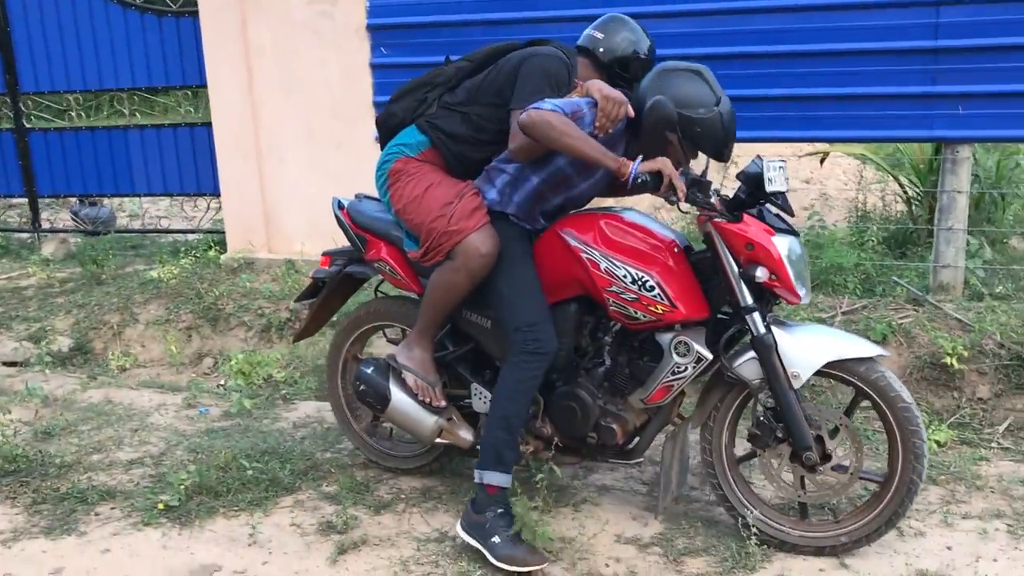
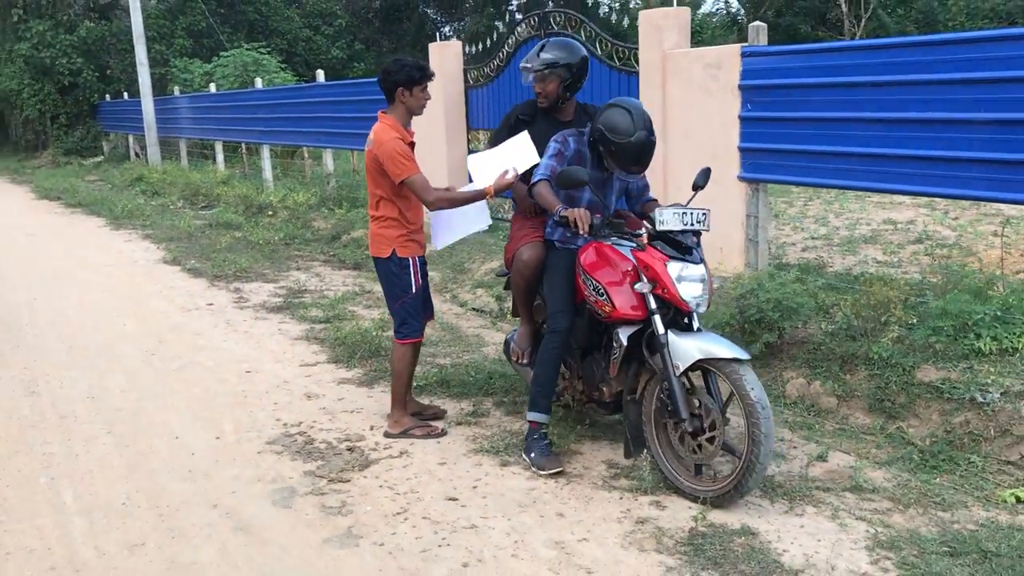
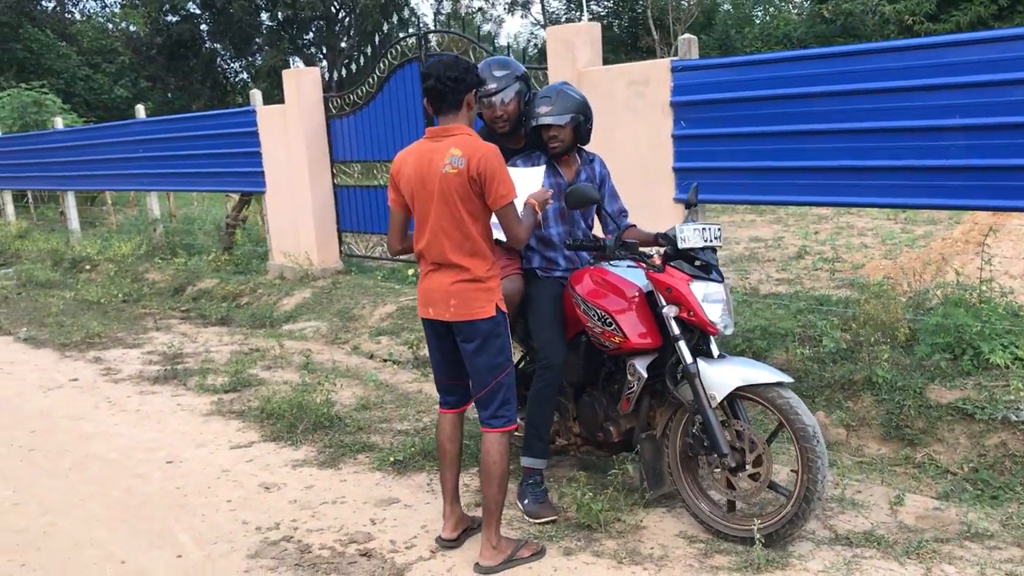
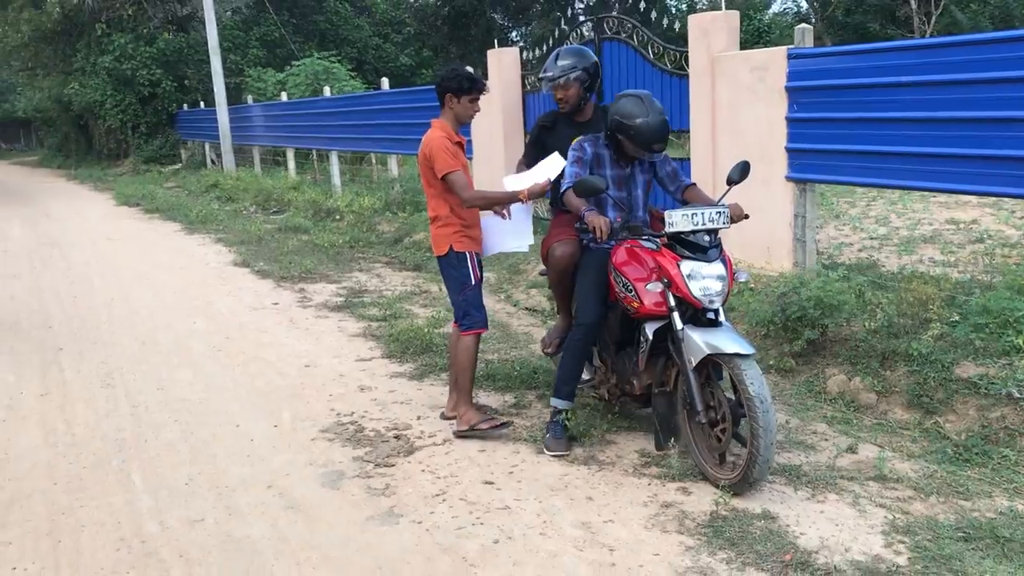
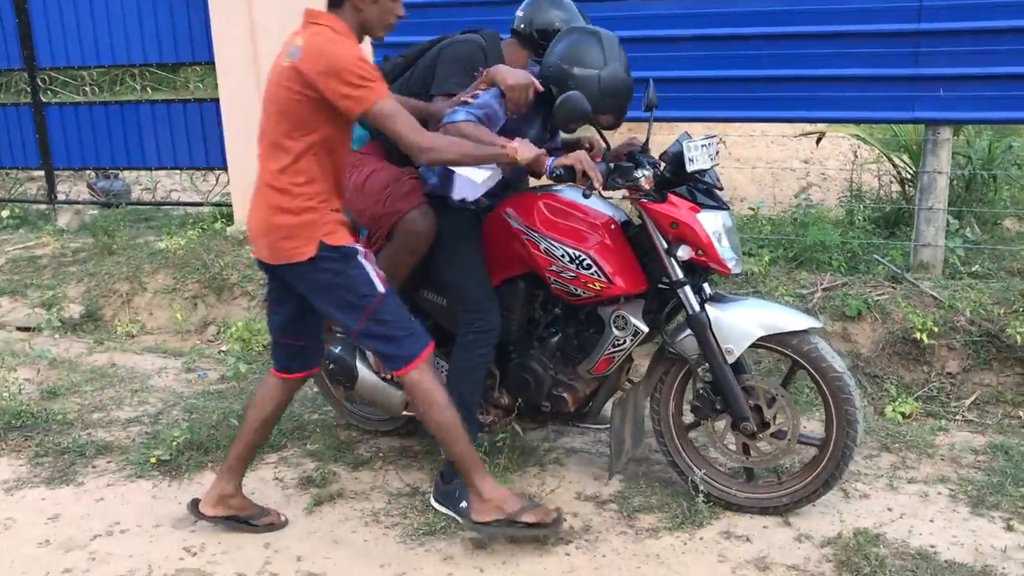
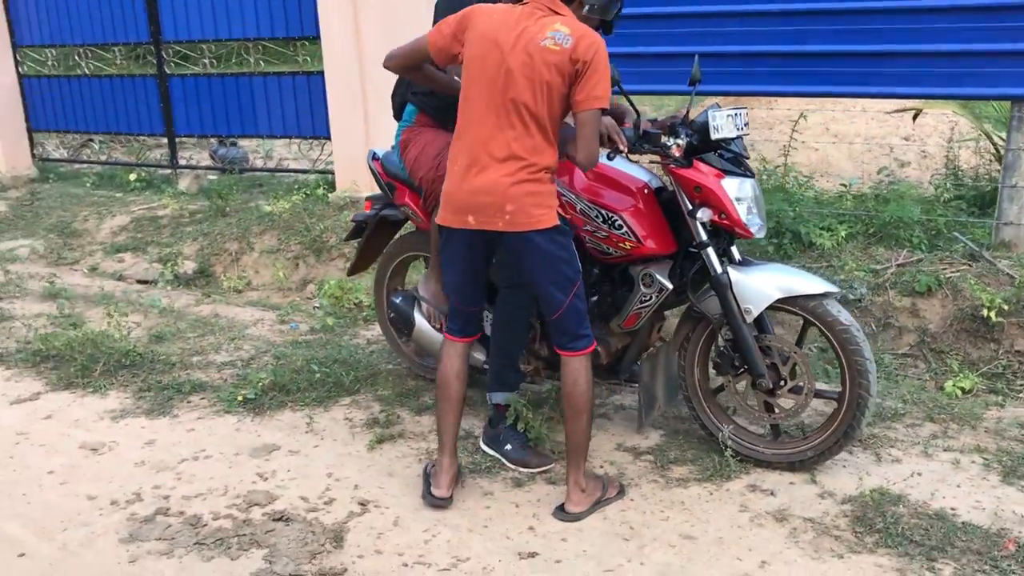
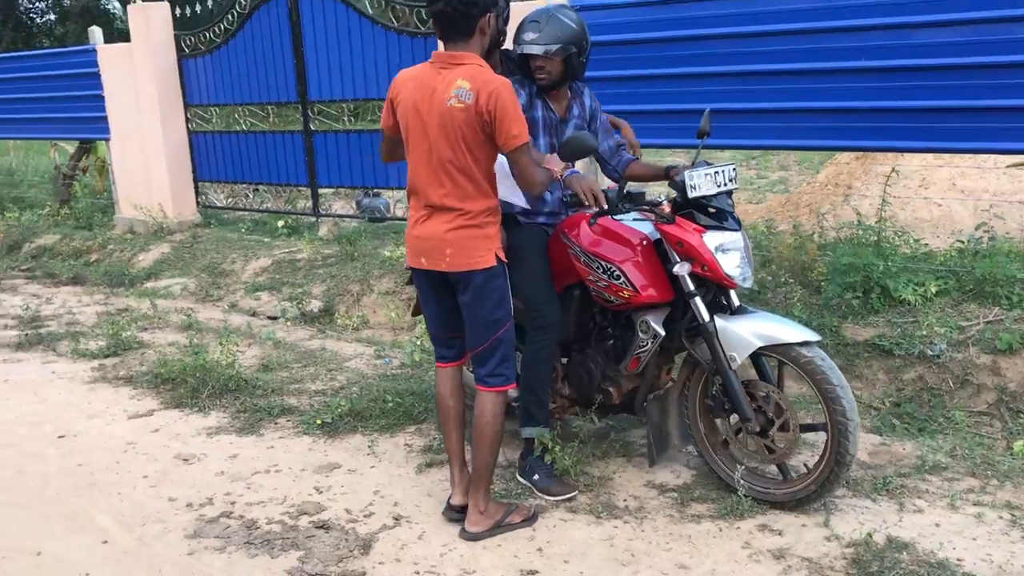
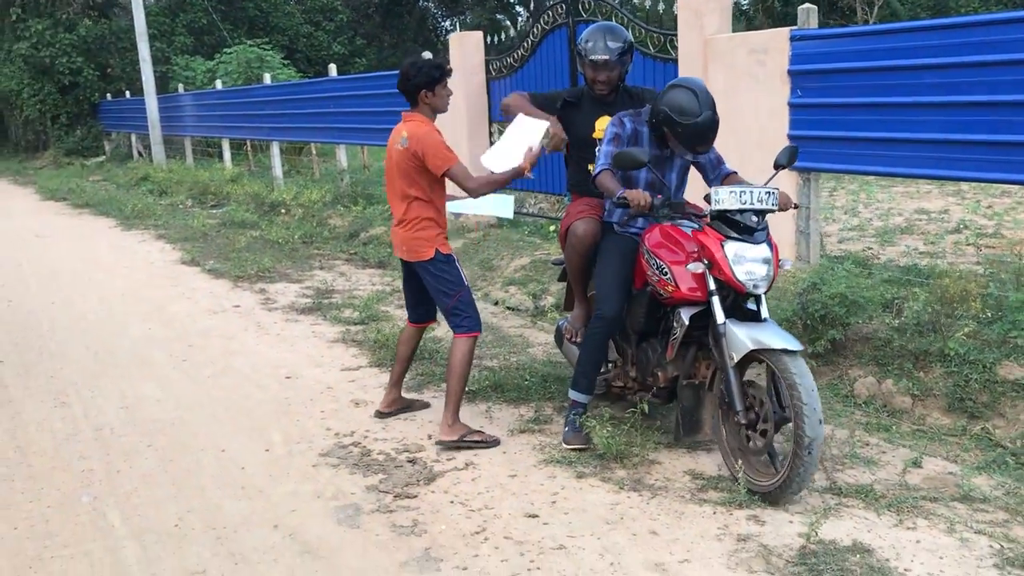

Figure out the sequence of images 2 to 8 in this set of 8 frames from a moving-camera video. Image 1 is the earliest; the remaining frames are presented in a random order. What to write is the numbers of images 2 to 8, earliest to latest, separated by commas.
5, 6, 7, 3, 8, 2, 4
